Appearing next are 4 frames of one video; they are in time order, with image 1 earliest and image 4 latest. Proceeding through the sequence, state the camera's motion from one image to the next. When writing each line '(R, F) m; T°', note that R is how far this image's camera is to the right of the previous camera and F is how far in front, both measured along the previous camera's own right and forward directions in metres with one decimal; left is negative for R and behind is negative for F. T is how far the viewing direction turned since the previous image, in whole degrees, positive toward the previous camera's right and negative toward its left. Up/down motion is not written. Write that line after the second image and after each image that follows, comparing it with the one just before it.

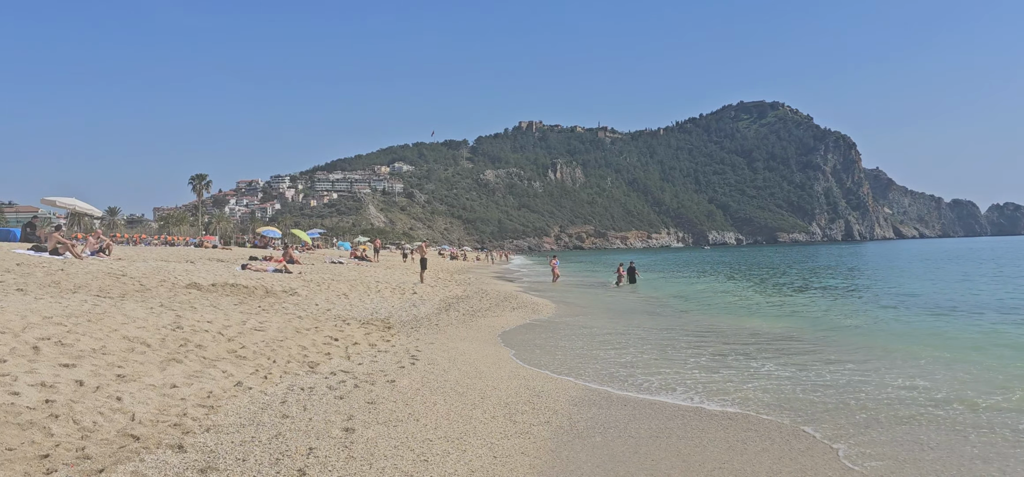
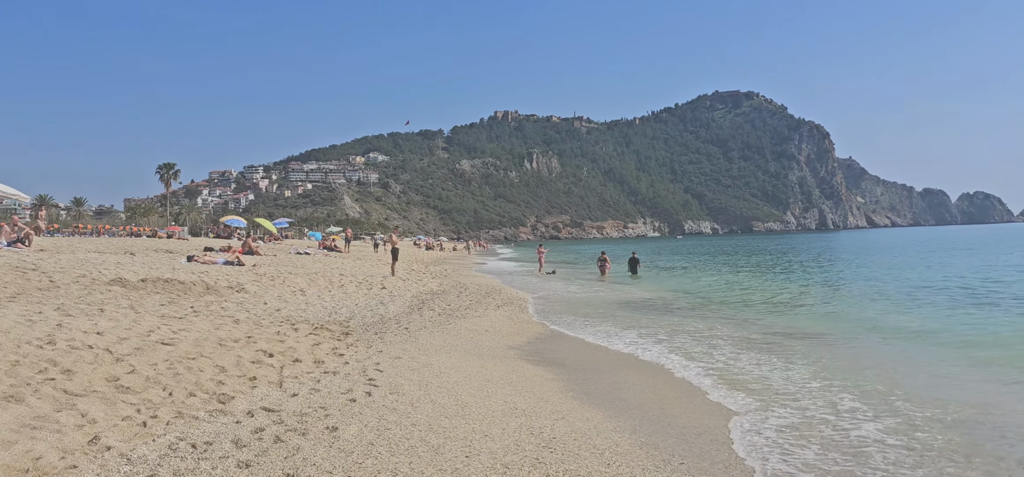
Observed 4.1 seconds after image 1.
(-0.1, +2.0) m; +2°
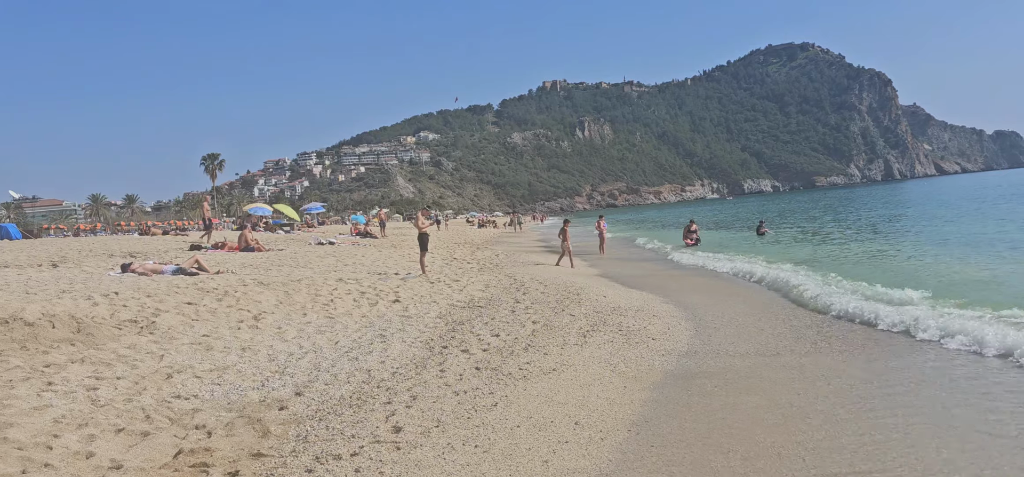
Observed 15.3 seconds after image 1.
(-0.5, +5.4) m; -5°
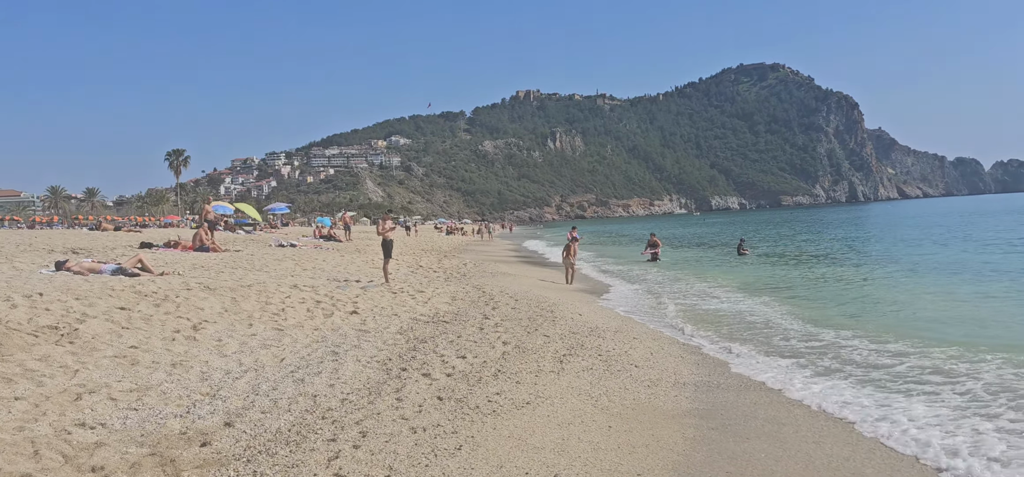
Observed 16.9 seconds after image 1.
(0.0, +0.6) m; +3°
